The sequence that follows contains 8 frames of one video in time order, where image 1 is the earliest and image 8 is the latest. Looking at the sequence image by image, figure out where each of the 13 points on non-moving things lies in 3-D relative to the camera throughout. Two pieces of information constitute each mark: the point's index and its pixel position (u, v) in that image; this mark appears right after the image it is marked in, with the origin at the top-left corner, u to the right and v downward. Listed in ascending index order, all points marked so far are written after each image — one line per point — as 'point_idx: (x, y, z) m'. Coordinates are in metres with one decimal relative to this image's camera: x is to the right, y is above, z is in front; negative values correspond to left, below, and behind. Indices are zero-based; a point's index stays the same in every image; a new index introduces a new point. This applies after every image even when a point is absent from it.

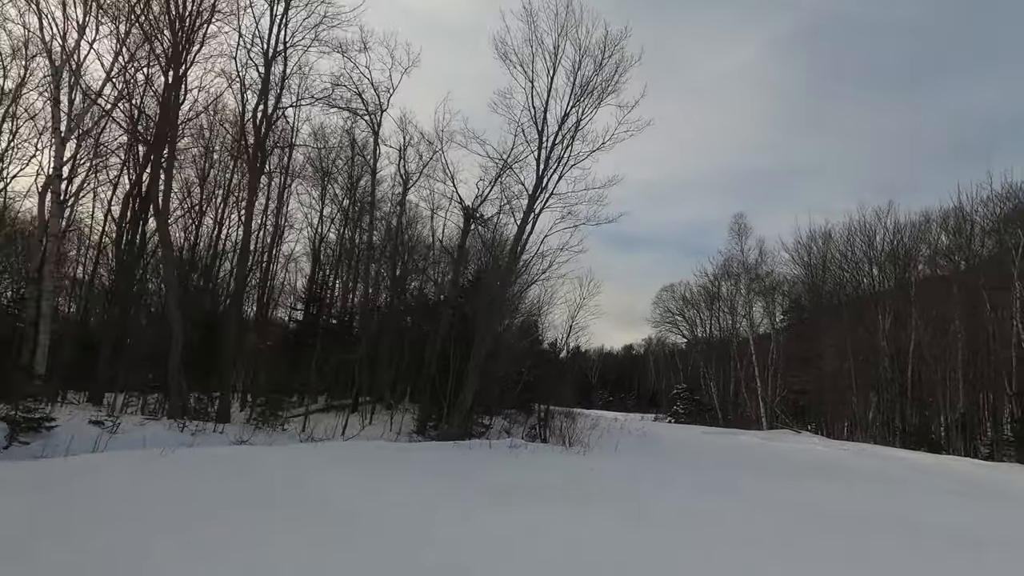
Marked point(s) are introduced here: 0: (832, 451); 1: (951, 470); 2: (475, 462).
0: (+9.9, -5.0, +19.9) m
1: (+12.1, -5.0, +17.8) m
2: (-0.6, -3.3, +11.8) m
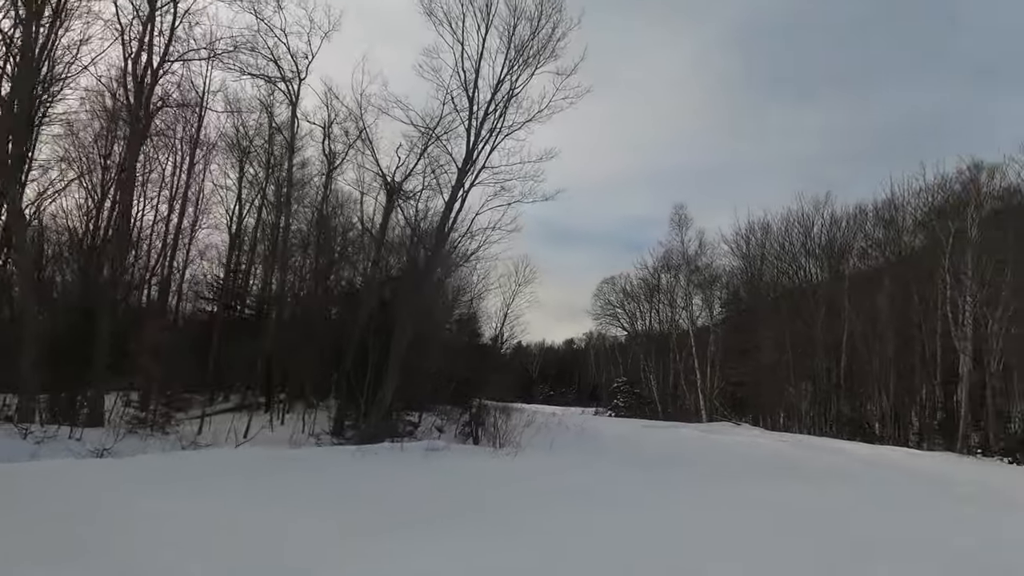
0: (+7.9, -4.6, +19.6) m
1: (+10.3, -4.7, +17.6) m
2: (-1.8, -3.0, +10.5) m
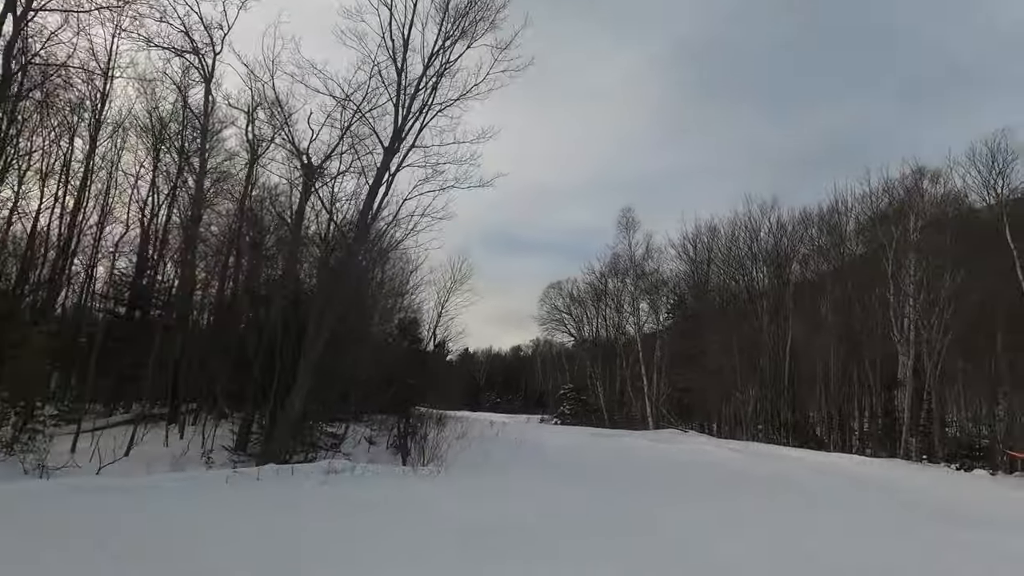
0: (+6.1, -4.7, +18.9) m
1: (+8.7, -4.7, +17.1) m
2: (-2.9, -2.9, +9.1) m
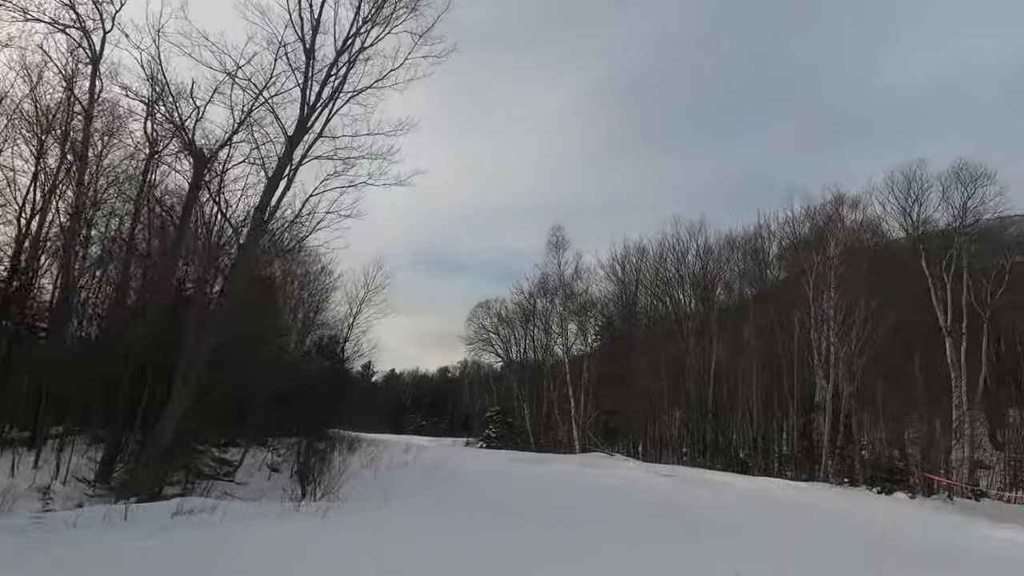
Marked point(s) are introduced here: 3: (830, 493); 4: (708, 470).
0: (+3.8, -5.3, +18.3) m
1: (+6.6, -5.3, +16.9) m
2: (-4.0, -2.9, +7.7) m
3: (+8.4, -5.4, +16.8) m
4: (+5.9, -5.5, +19.1) m
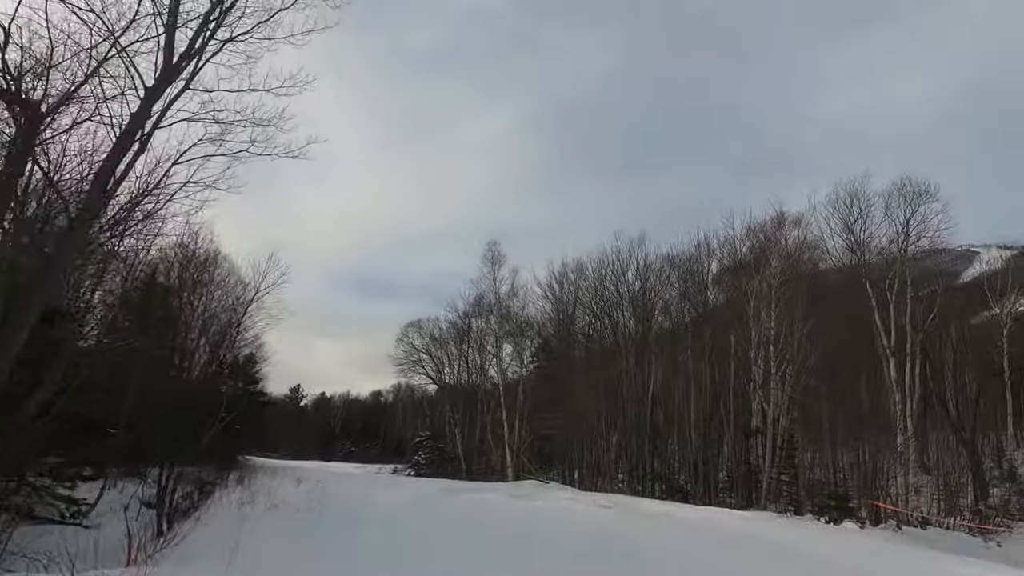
0: (+1.8, -5.7, +16.8) m
1: (+4.7, -5.7, +15.7) m
2: (-4.8, -2.7, +5.6) m
3: (+6.6, -5.8, +15.8) m
4: (+3.8, -5.9, +17.8) m
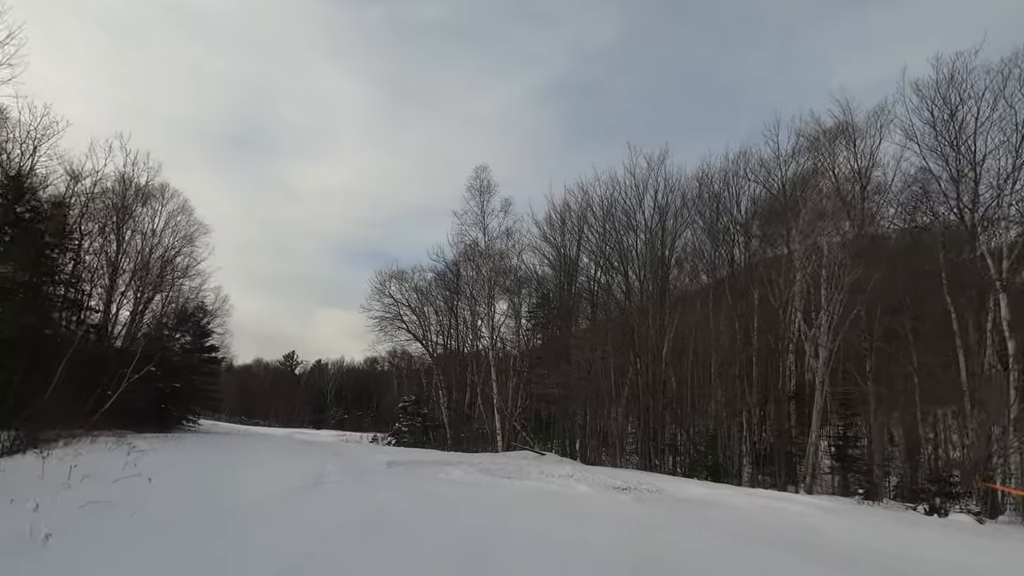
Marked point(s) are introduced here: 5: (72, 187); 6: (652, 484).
0: (+1.4, -3.8, +12.7) m
1: (+4.3, -3.9, +11.5) m
2: (-5.3, -1.3, +1.4) m
3: (+6.2, -4.0, +11.6) m
4: (+3.5, -4.1, +13.7) m
5: (-12.0, +2.7, +17.7) m
6: (+2.7, -3.8, +12.3) m
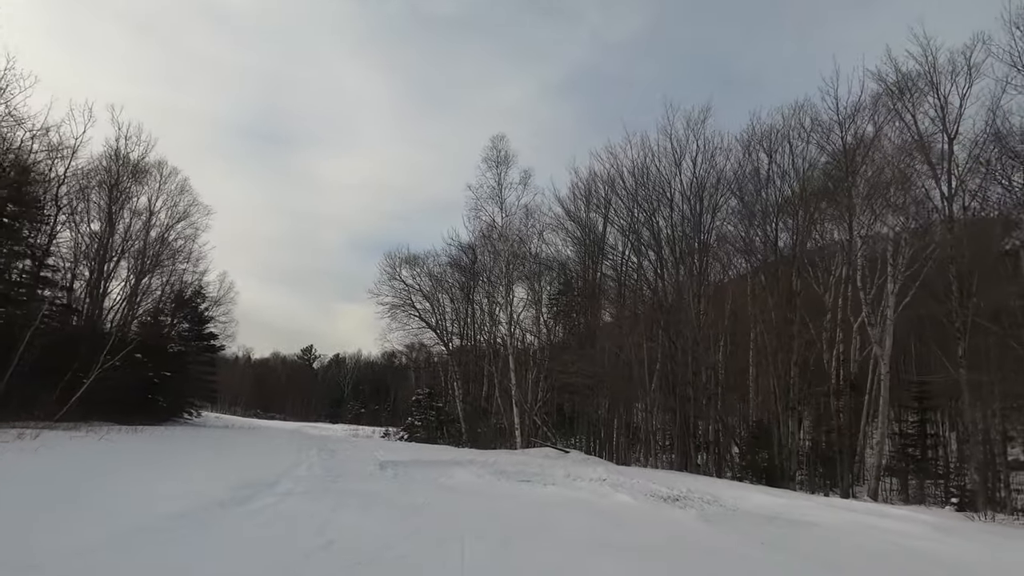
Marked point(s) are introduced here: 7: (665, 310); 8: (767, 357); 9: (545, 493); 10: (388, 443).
0: (+1.8, -3.3, +10.6) m
1: (+4.6, -3.4, +9.3) m
2: (-5.3, -0.8, -0.6) m
3: (+6.5, -3.5, +9.3) m
4: (+3.8, -3.5, +11.5) m
5: (-11.6, +3.3, +15.9) m
6: (+3.0, -3.3, +10.2) m
7: (+5.0, -0.8, +20.9) m
8: (+7.0, -1.7, +18.7) m
9: (+0.5, -3.2, +10.0) m
10: (-3.4, -4.4, +17.9) m
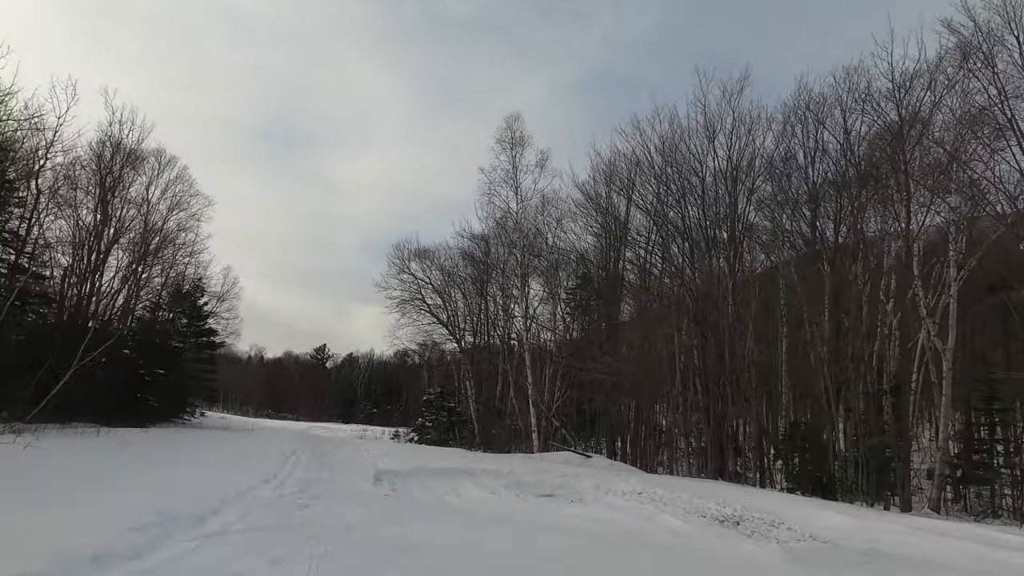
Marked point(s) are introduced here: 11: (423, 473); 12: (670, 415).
0: (+2.1, -3.0, +9.0) m
1: (+4.9, -3.1, +7.7) m
2: (-5.2, -0.6, -1.9) m
3: (+6.7, -3.2, +7.7) m
4: (+4.1, -3.2, +9.9) m
5: (-11.2, +3.5, +14.7) m
6: (+3.3, -3.0, +8.6) m
7: (+5.5, -0.6, +19.3) m
8: (+7.4, -1.4, +17.0) m
9: (+0.8, -2.9, +8.5) m
10: (-3.0, -4.1, +16.5) m
11: (-1.6, -3.1, +10.9) m
12: (+4.6, -3.6, +19.2) m
